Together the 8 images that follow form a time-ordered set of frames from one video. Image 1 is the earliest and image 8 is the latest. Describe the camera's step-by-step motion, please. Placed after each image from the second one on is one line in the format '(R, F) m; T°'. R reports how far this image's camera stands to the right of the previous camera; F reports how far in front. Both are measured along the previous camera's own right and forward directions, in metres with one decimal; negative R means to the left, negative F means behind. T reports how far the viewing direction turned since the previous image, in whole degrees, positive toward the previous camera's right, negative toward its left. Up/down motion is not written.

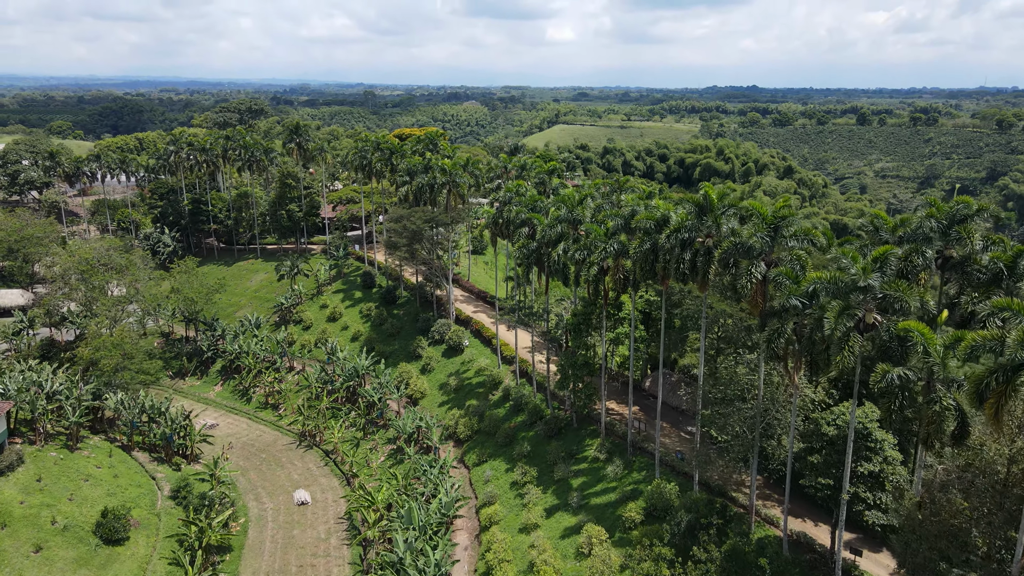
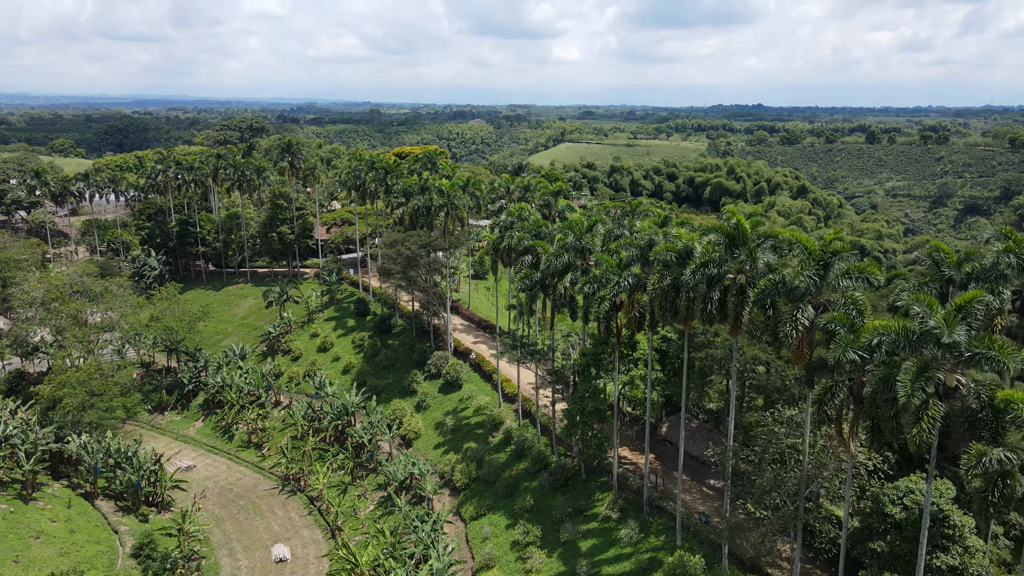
(+0.2, +3.2) m; 0°
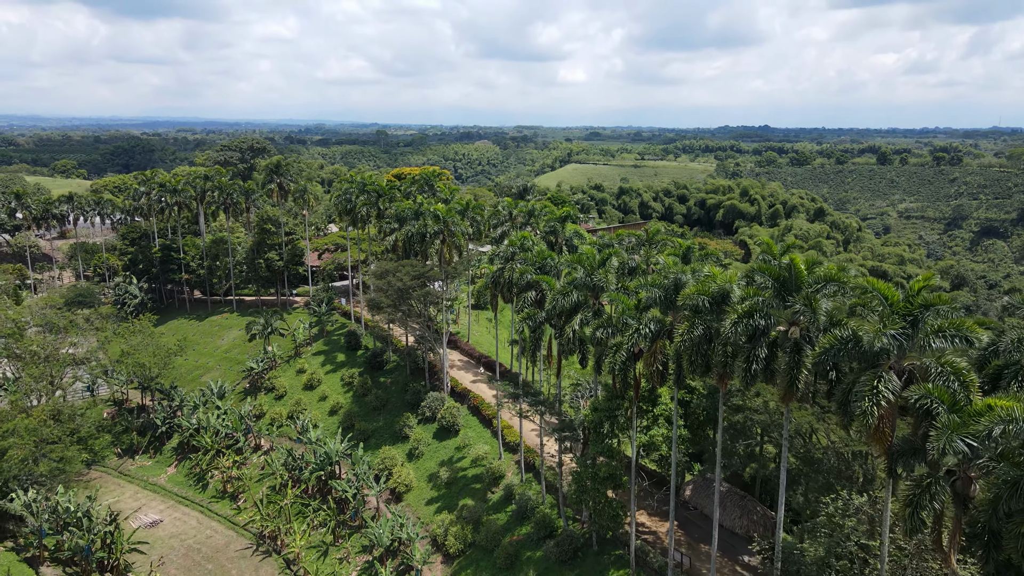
(+0.2, +3.8) m; -1°
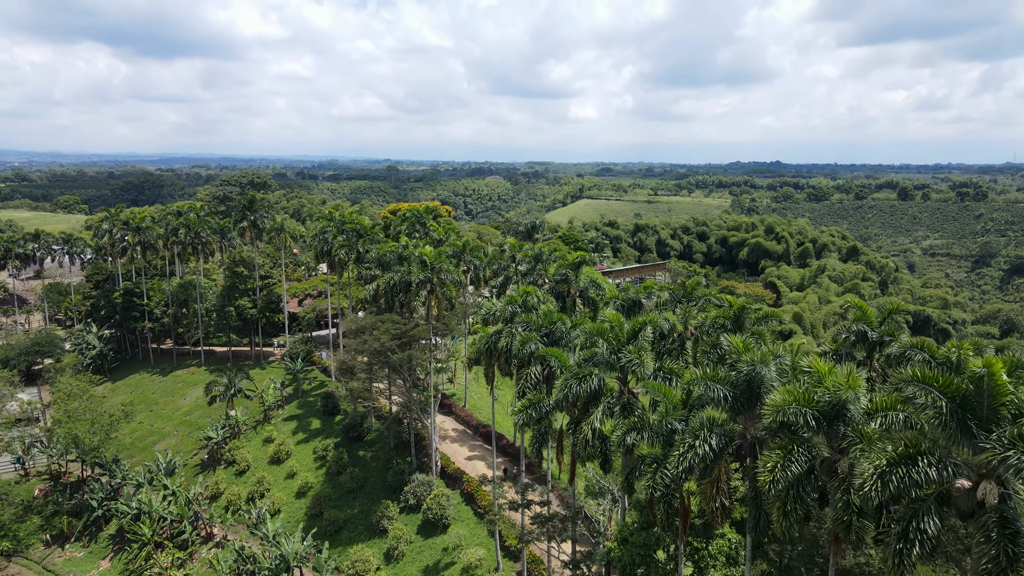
(+0.4, +6.5) m; -1°
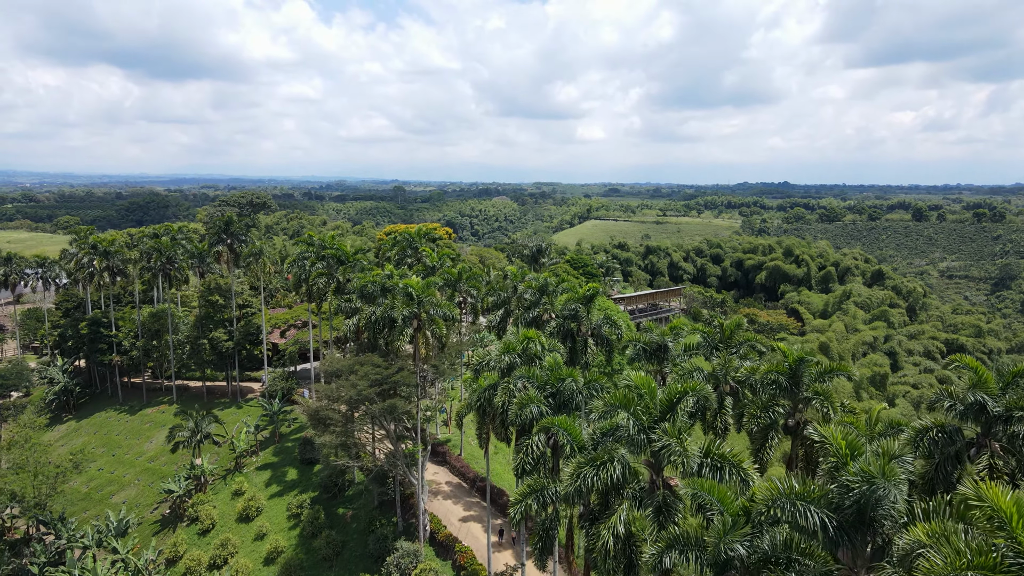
(+0.2, +4.4) m; -1°
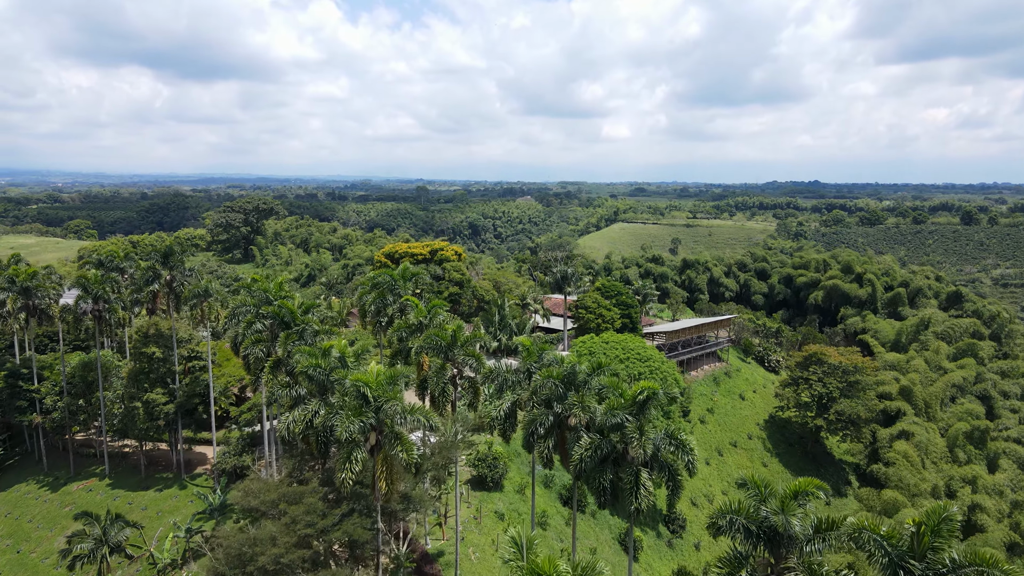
(+0.3, +9.2) m; -2°
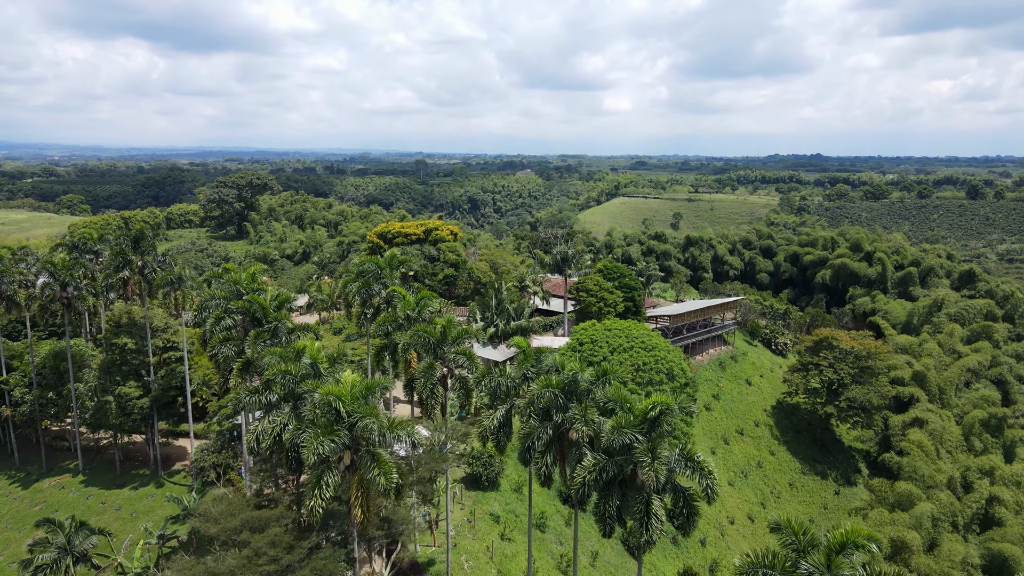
(+0.1, +2.2) m; 0°
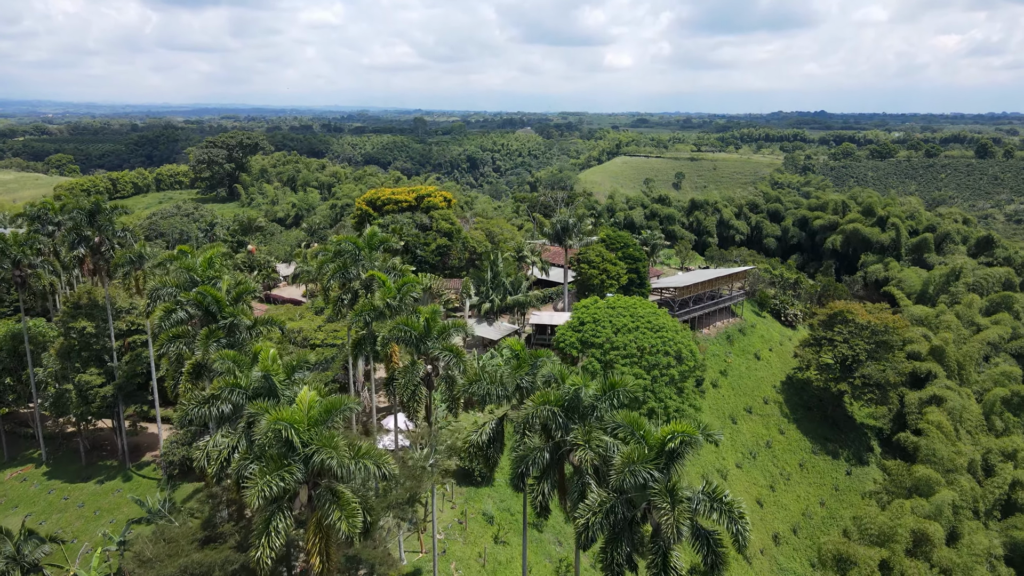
(+0.2, +2.7) m; 0°
